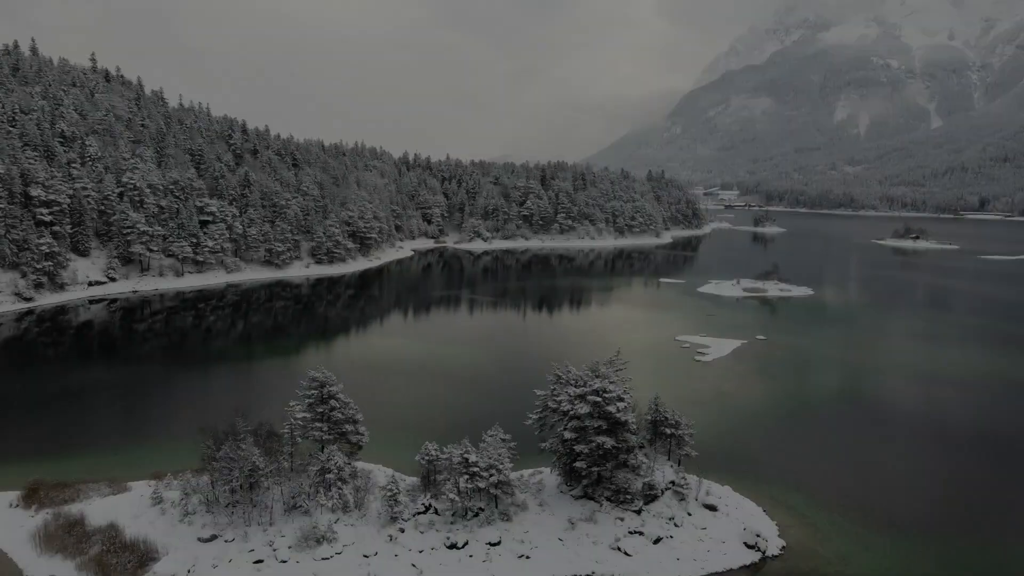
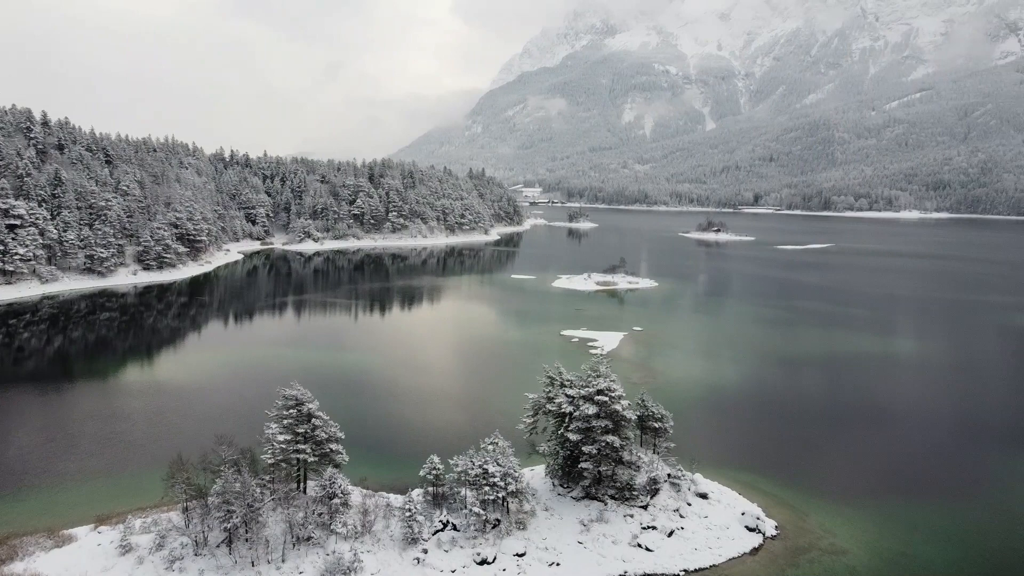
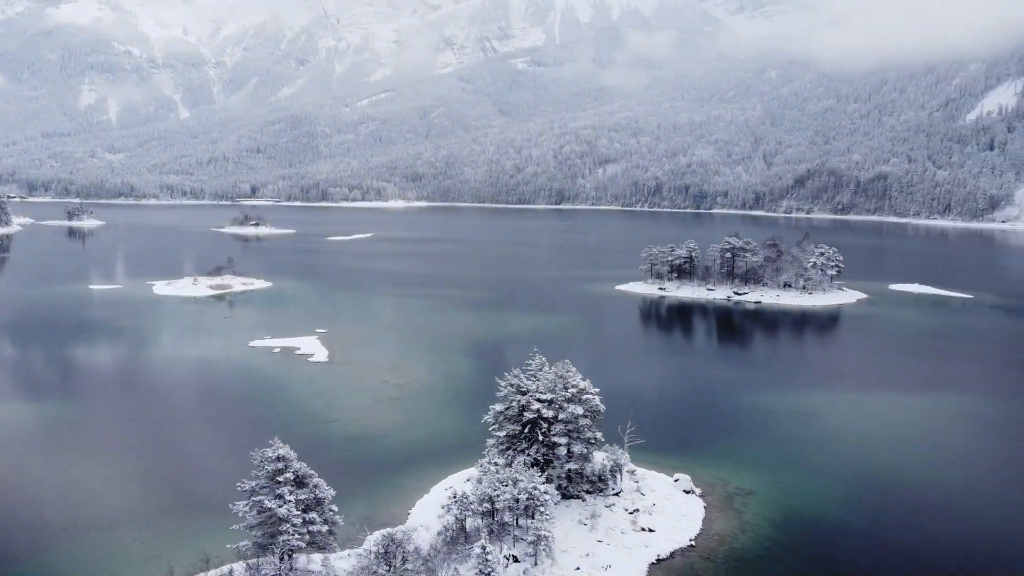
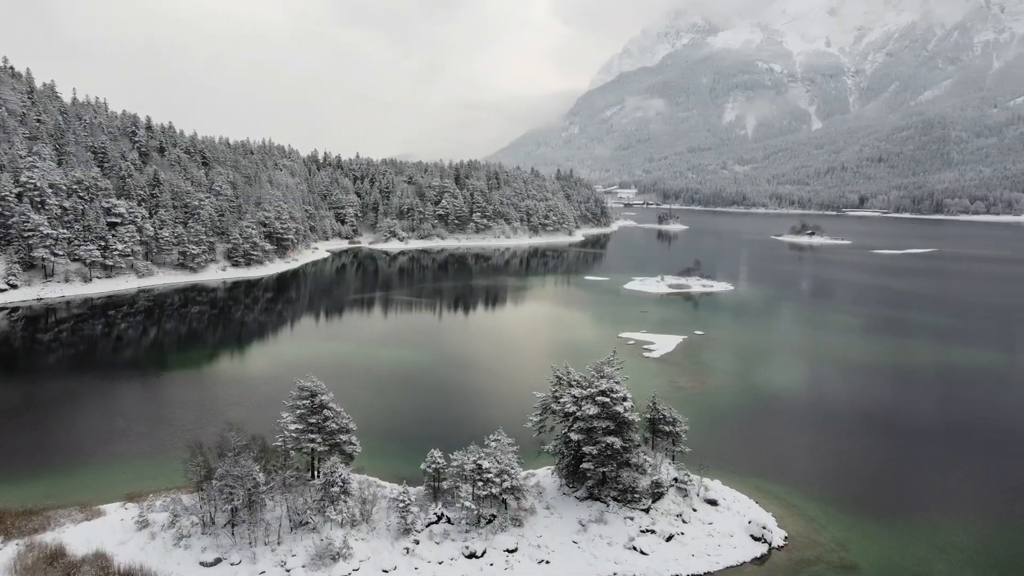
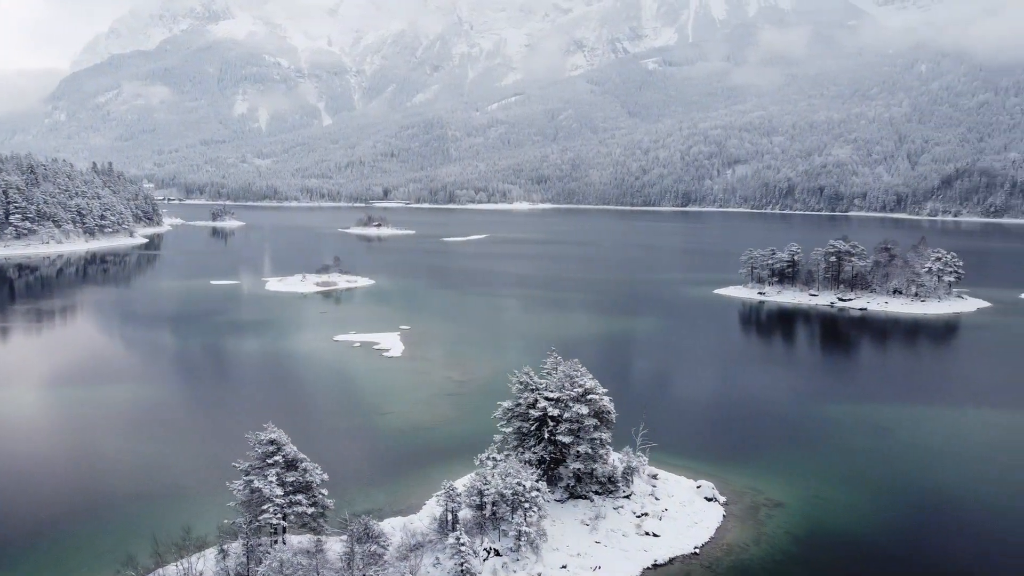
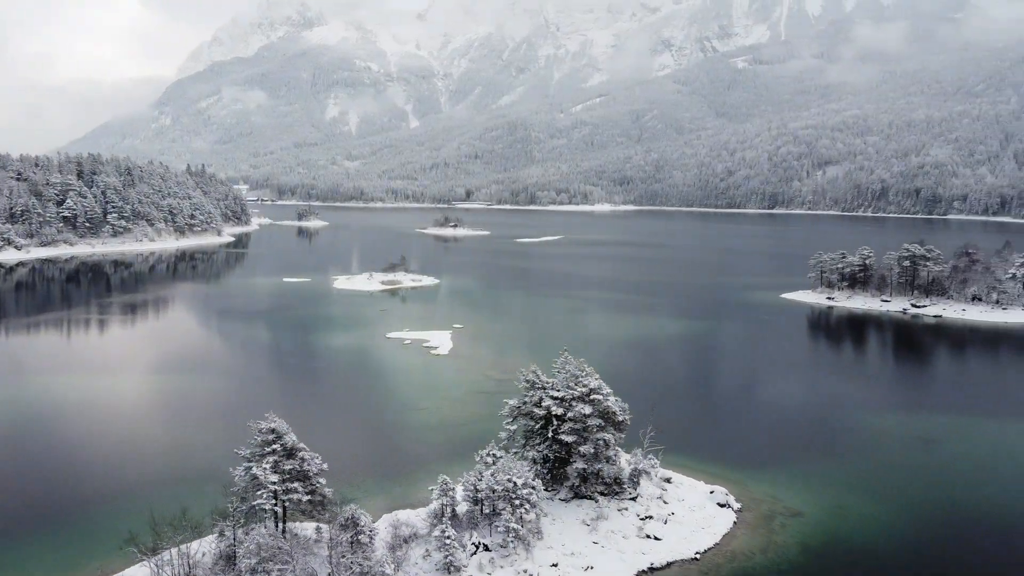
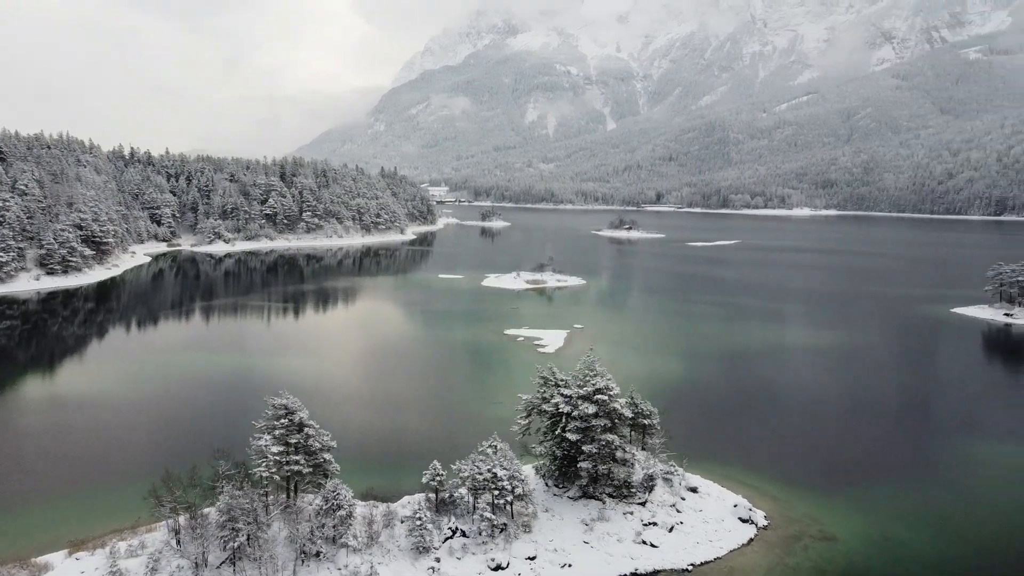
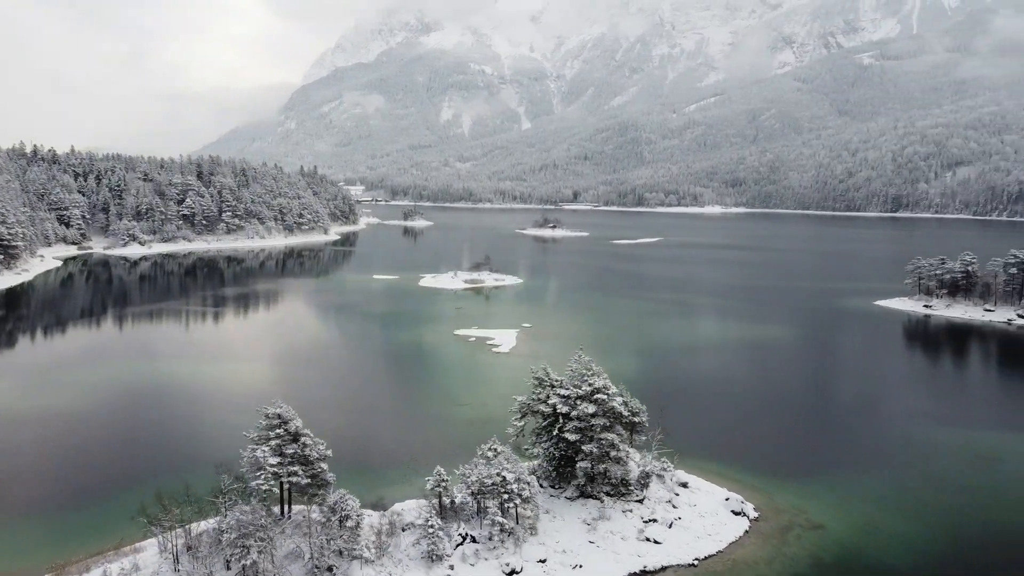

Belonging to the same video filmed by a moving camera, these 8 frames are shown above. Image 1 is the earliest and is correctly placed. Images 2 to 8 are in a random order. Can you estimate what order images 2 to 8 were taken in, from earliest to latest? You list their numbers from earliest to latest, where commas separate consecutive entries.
4, 2, 7, 8, 6, 5, 3
